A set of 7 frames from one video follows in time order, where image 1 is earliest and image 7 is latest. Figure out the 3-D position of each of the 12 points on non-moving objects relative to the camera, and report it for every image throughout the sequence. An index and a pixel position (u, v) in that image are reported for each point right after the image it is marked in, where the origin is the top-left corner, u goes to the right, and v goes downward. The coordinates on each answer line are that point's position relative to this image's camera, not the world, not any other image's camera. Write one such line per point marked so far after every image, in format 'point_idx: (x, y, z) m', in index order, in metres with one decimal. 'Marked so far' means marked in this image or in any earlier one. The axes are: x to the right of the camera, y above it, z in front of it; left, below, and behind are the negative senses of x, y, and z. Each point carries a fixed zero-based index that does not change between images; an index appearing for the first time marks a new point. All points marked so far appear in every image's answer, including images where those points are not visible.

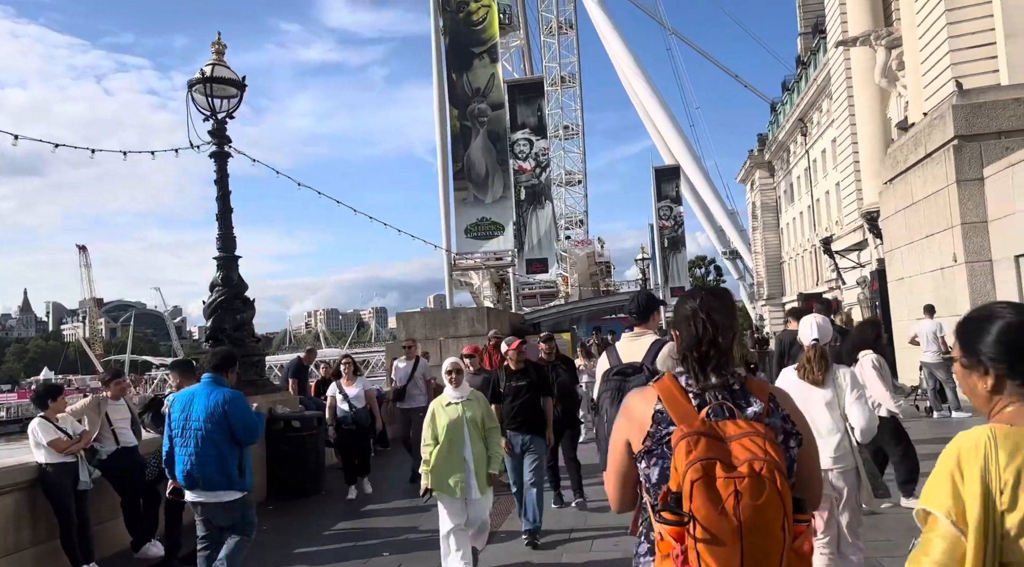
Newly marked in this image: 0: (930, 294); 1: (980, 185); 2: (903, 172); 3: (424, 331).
0: (+6.6, -0.2, +13.9) m
1: (+6.6, +1.4, +12.4) m
2: (+6.6, +1.9, +14.7) m
3: (-1.5, -0.8, +15.2) m
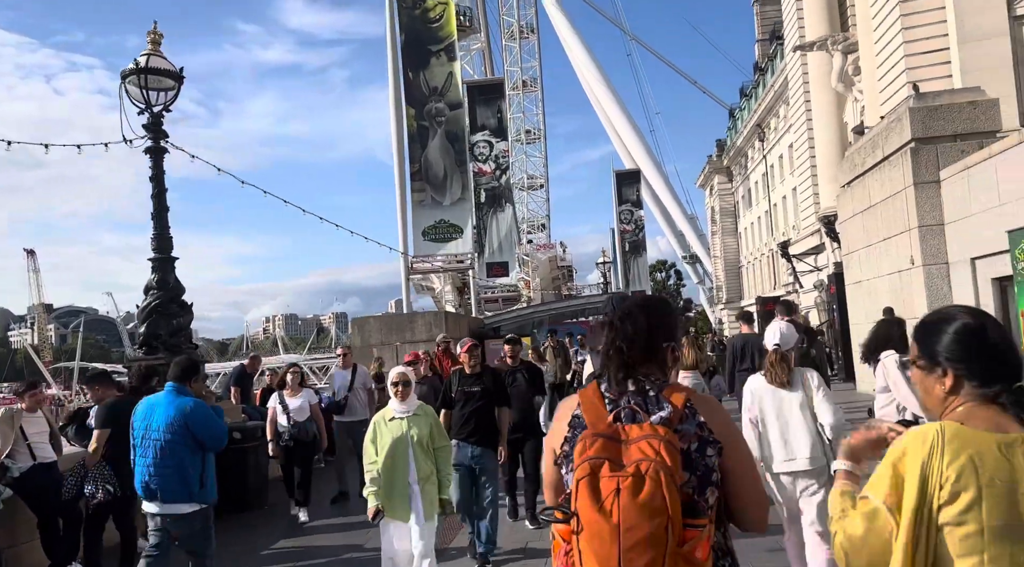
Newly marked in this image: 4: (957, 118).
0: (+5.9, -0.2, +13.9) m
1: (+6.0, +1.3, +12.4) m
2: (+5.8, +1.8, +14.8) m
3: (-2.3, -0.9, +14.9) m
4: (+6.2, +2.3, +12.3) m
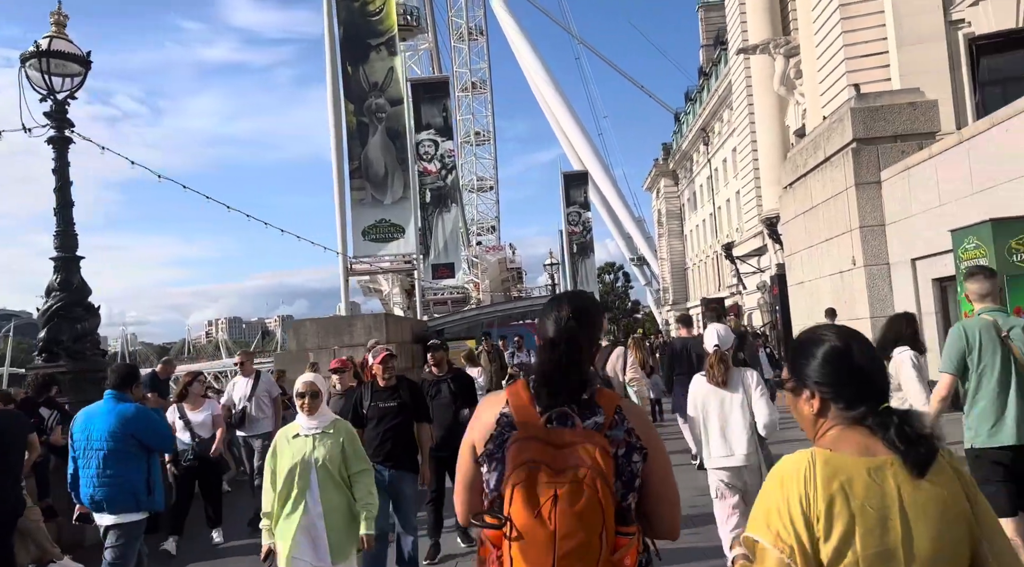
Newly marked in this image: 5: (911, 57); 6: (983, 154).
0: (+5.0, -0.2, +13.9) m
1: (+5.2, +1.3, +12.4) m
2: (+4.9, +1.8, +14.8) m
3: (-3.2, -0.9, +14.4) m
4: (+5.4, +2.3, +12.3) m
5: (+7.9, +4.5, +17.5) m
6: (+5.2, +1.4, +9.7) m
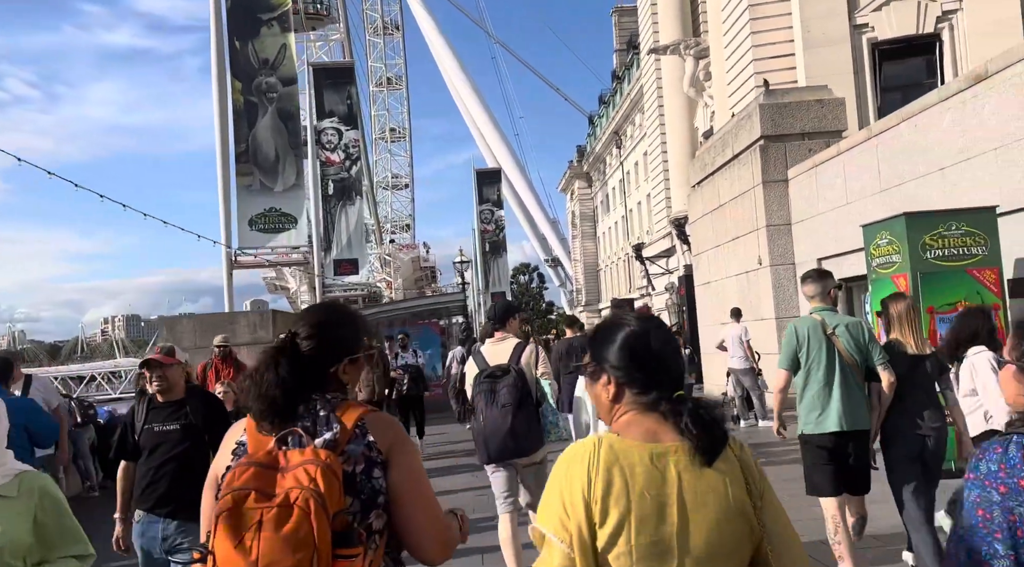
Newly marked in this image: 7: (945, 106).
0: (+3.4, -0.2, +13.5) m
1: (+3.8, +1.3, +12.1) m
2: (+3.3, +1.8, +14.4) m
3: (-4.8, -0.8, +13.3) m
4: (+4.0, +2.3, +12.0) m
5: (+6.1, +4.5, +17.5) m
6: (+4.0, +1.4, +9.4) m
7: (+4.1, +1.7, +8.3) m
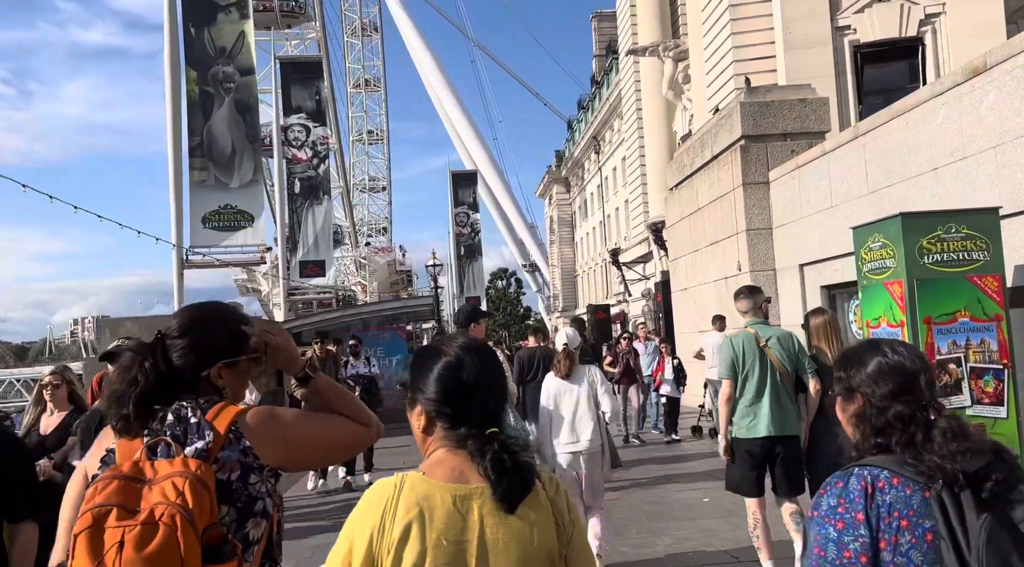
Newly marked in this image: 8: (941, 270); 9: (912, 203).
0: (+2.9, -0.3, +12.9) m
1: (+3.3, +1.2, +11.5) m
2: (+2.8, +1.7, +13.8) m
3: (-5.3, -0.8, +12.4) m
4: (+3.6, +2.2, +11.4) m
5: (+5.5, +4.3, +16.9) m
6: (+3.7, +1.3, +8.8) m
7: (+3.8, +1.6, +7.8) m
8: (+3.0, +0.1, +6.1) m
9: (+3.8, +0.8, +8.2) m
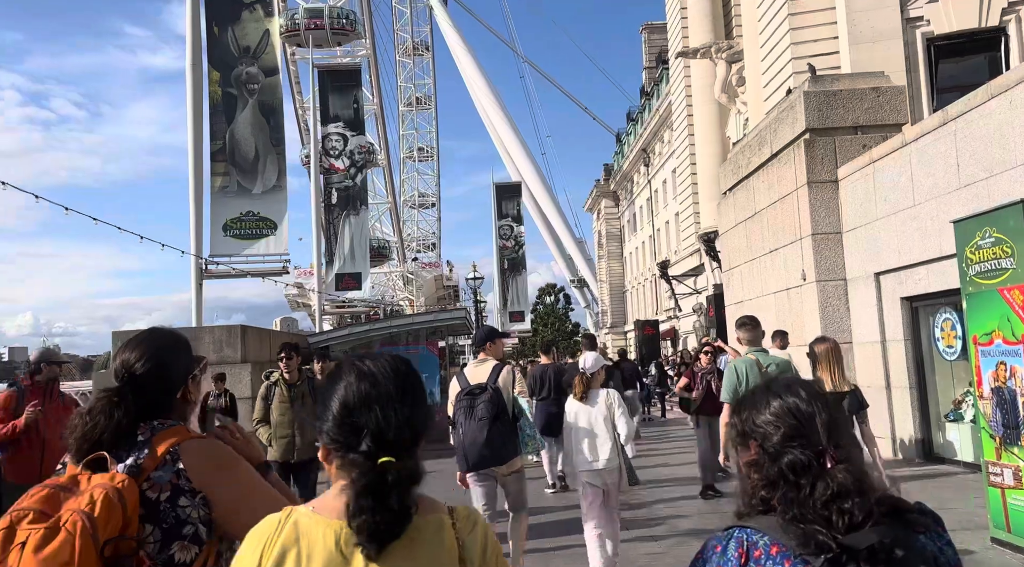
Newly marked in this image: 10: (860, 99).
0: (+3.5, -0.5, +11.7) m
1: (+3.8, +1.1, +10.3) m
2: (+3.3, +1.5, +12.6) m
3: (-4.8, -1.0, +11.6) m
4: (+4.0, +2.1, +10.2) m
5: (+6.3, +4.1, +15.6) m
6: (+4.0, +1.3, +7.6) m
7: (+4.0, +1.5, +6.5) m
8: (+3.1, +0.1, +4.9) m
9: (+4.0, +0.7, +6.9) m
10: (+4.1, +2.2, +10.2) m
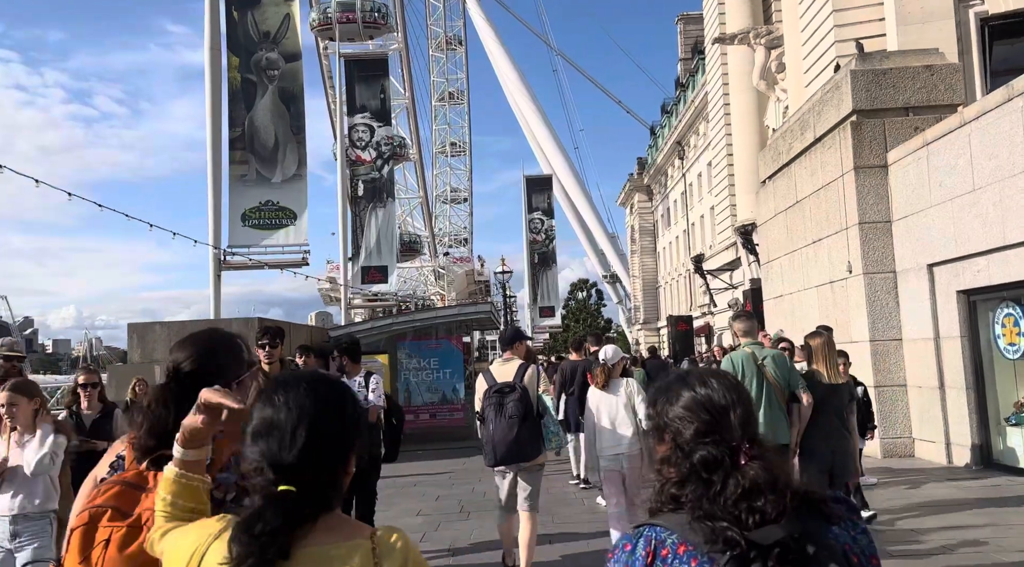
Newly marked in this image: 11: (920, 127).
0: (+3.8, -0.4, +11.0) m
1: (+4.0, +1.2, +9.6) m
2: (+3.7, +1.6, +11.9) m
3: (-4.5, -0.8, +11.3) m
4: (+4.3, +2.1, +9.5) m
5: (+6.8, +4.2, +14.8) m
6: (+4.1, +1.3, +6.9) m
7: (+4.1, +1.6, +5.8) m
8: (+3.2, +0.1, +4.3) m
9: (+4.2, +0.8, +6.2) m
10: (+4.3, +2.2, +9.5) m
11: (+4.4, +1.7, +9.5) m
